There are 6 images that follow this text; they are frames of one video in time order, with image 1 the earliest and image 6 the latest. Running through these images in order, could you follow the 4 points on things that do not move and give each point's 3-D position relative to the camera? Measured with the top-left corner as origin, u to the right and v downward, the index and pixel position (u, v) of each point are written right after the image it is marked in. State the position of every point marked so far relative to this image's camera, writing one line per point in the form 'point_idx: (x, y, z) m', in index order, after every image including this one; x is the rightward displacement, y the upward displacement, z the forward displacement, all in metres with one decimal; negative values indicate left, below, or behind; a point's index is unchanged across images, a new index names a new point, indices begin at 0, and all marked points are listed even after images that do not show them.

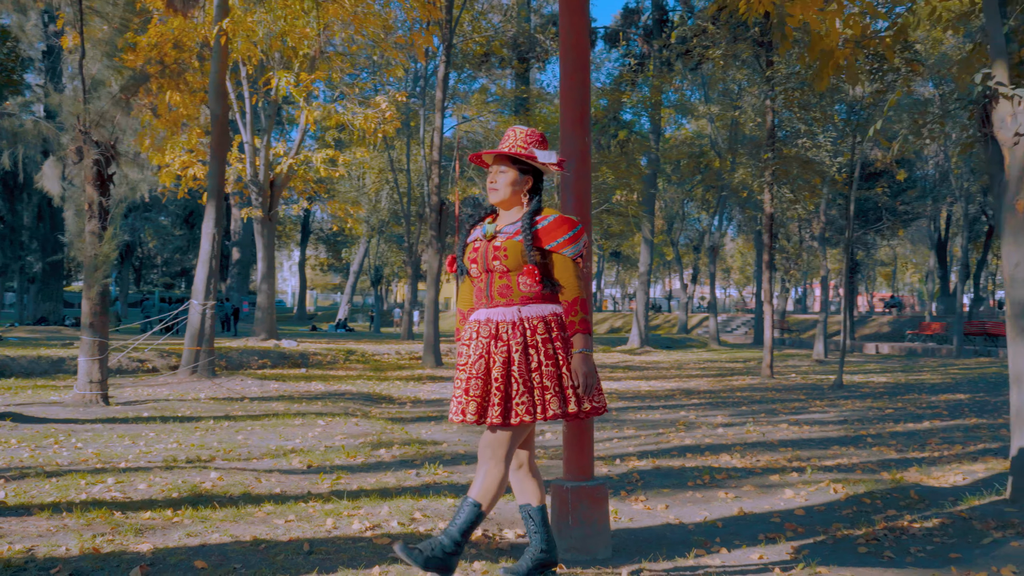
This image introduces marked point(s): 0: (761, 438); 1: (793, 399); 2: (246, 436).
0: (+2.2, -1.3, +9.0) m
1: (+3.8, -1.5, +13.8) m
2: (-2.2, -1.2, +8.3) m
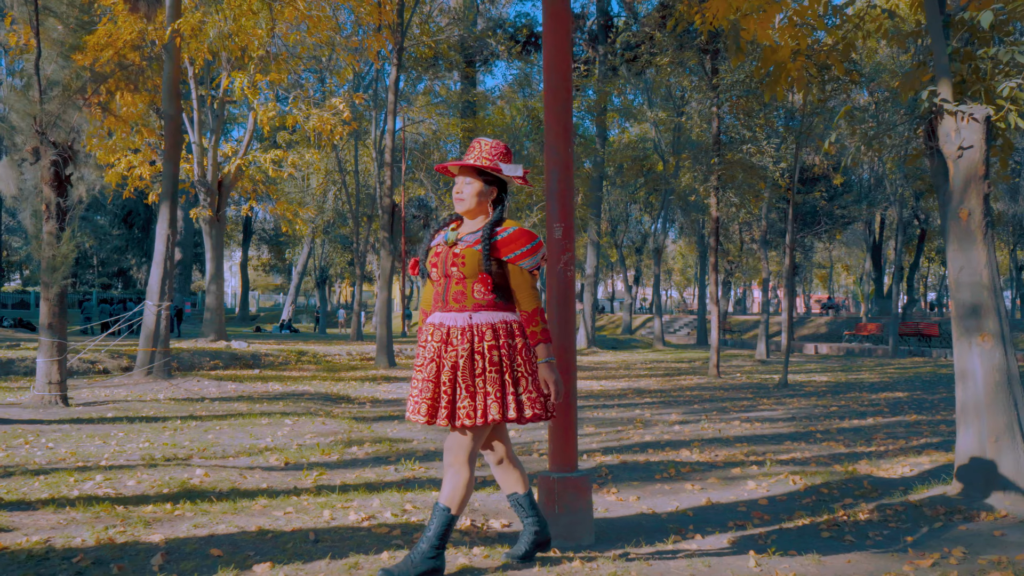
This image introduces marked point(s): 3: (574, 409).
0: (+1.9, -1.3, +9.3) m
1: (+3.2, -1.5, +14.2) m
2: (-2.4, -1.2, +8.4) m
3: (+0.3, -0.5, +4.5) m
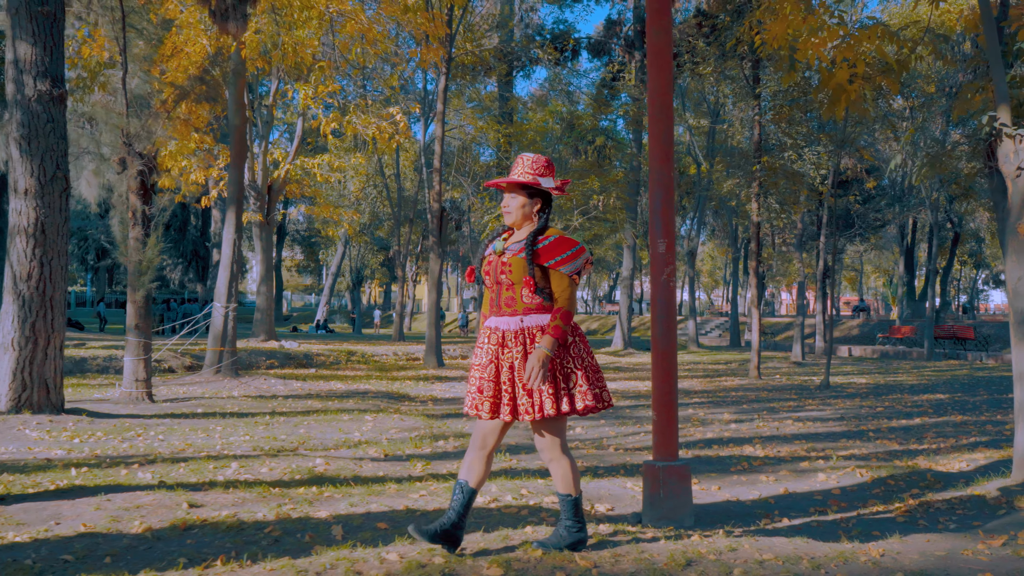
0: (+2.6, -1.4, +9.8) m
1: (+4.0, -1.6, +14.7) m
2: (-1.8, -1.3, +9.0) m
3: (+0.8, -0.6, +5.0) m
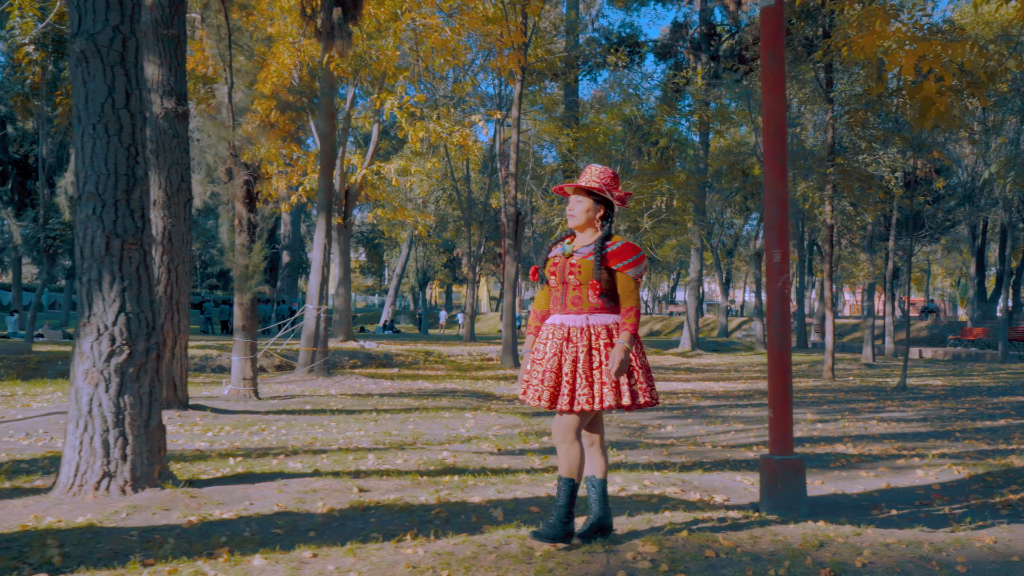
0: (+3.5, -1.4, +10.1) m
1: (+5.2, -1.6, +14.9) m
2: (-0.9, -1.3, +9.5) m
3: (+1.5, -0.6, +5.4) m
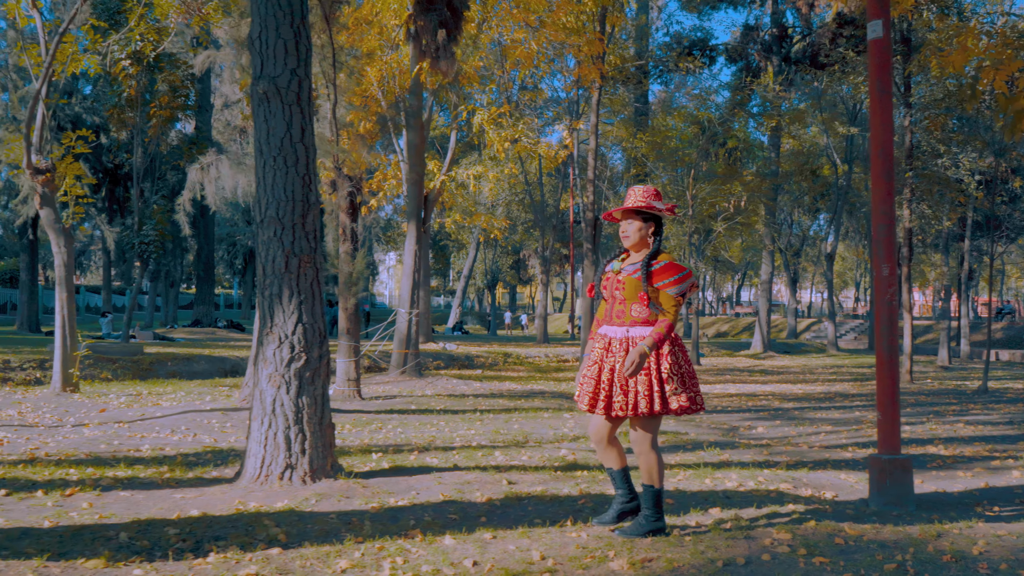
0: (+4.5, -1.5, +10.4) m
1: (+6.5, -1.7, +15.1) m
2: (+0.1, -1.4, +10.1) m
3: (+2.2, -0.7, +5.8) m
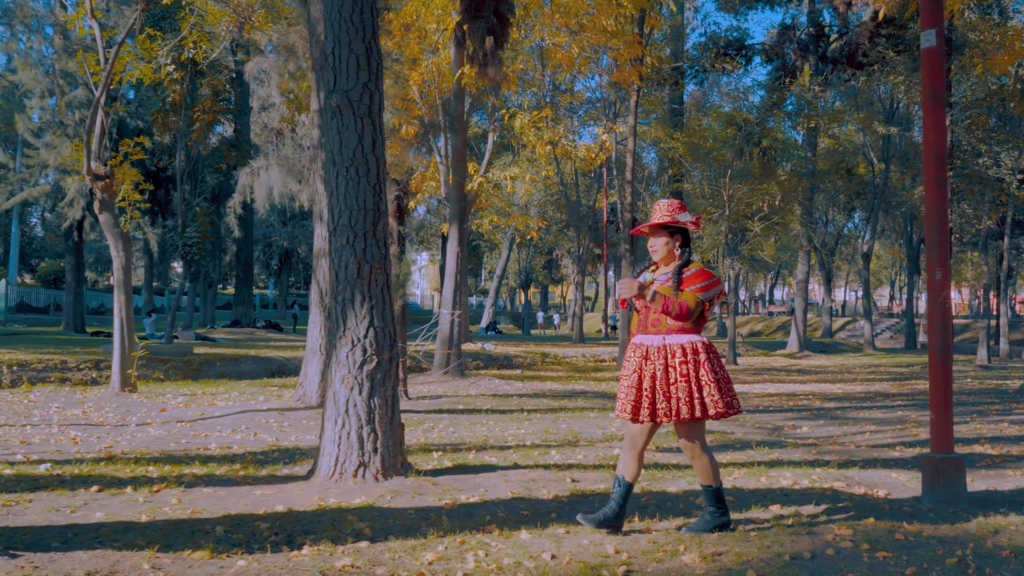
0: (+5.0, -1.5, +10.5) m
1: (+7.1, -1.7, +15.1) m
2: (+0.6, -1.4, +10.3) m
3: (+2.6, -0.7, +6.0) m
